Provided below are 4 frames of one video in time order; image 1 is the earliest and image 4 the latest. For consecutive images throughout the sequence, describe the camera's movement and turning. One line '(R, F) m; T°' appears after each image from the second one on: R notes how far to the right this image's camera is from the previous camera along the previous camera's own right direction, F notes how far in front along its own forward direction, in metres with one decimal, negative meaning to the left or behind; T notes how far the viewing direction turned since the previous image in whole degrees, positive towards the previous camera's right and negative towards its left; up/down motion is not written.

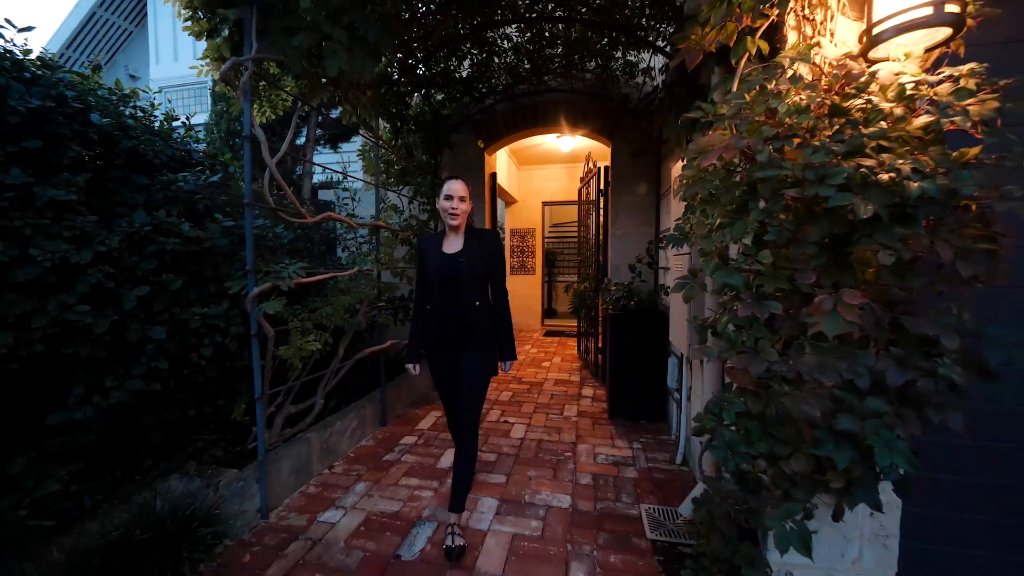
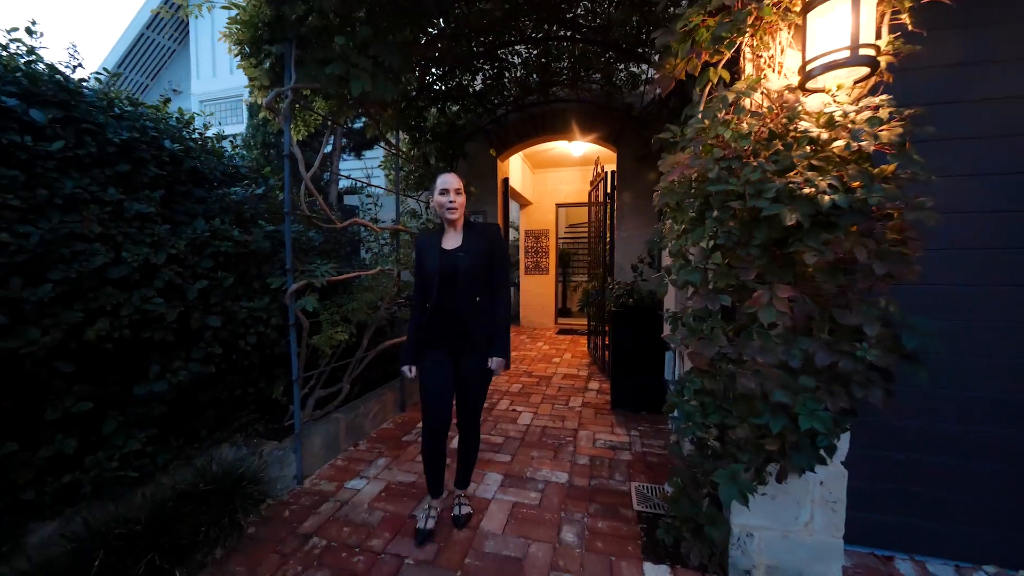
(+0.1, -0.2) m; -3°
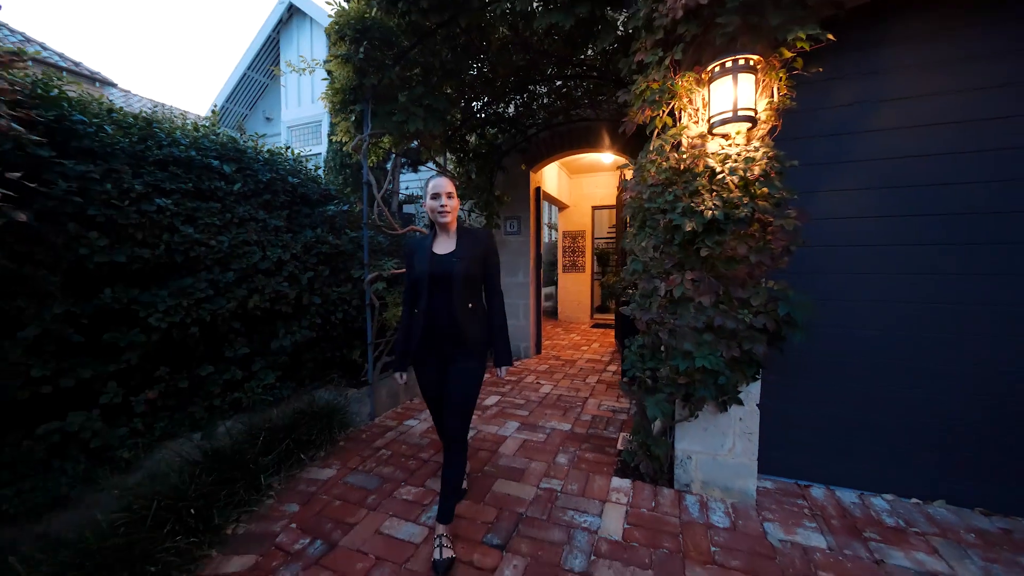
(+0.3, -0.6) m; -7°
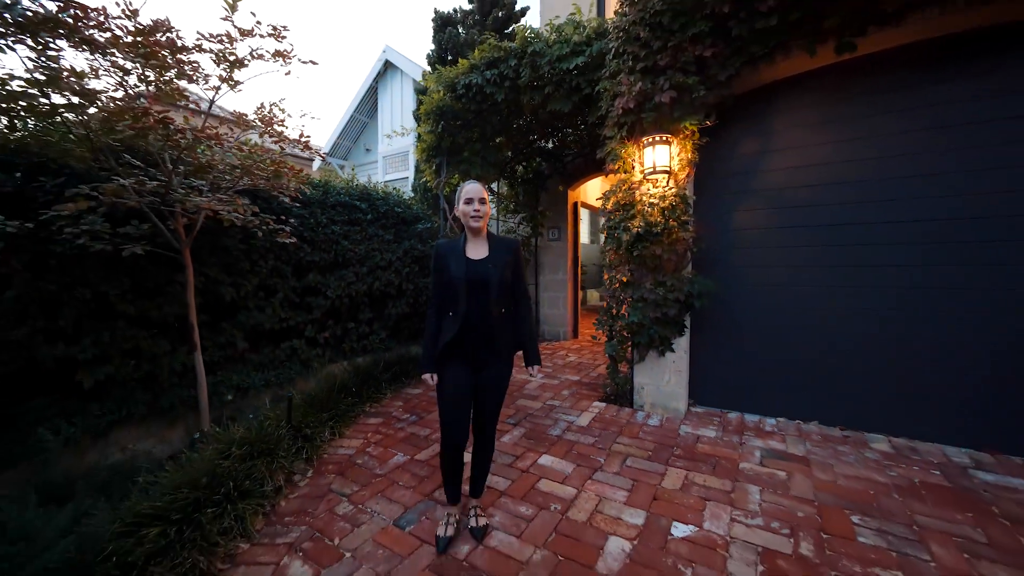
(+0.4, -1.2) m; -10°
